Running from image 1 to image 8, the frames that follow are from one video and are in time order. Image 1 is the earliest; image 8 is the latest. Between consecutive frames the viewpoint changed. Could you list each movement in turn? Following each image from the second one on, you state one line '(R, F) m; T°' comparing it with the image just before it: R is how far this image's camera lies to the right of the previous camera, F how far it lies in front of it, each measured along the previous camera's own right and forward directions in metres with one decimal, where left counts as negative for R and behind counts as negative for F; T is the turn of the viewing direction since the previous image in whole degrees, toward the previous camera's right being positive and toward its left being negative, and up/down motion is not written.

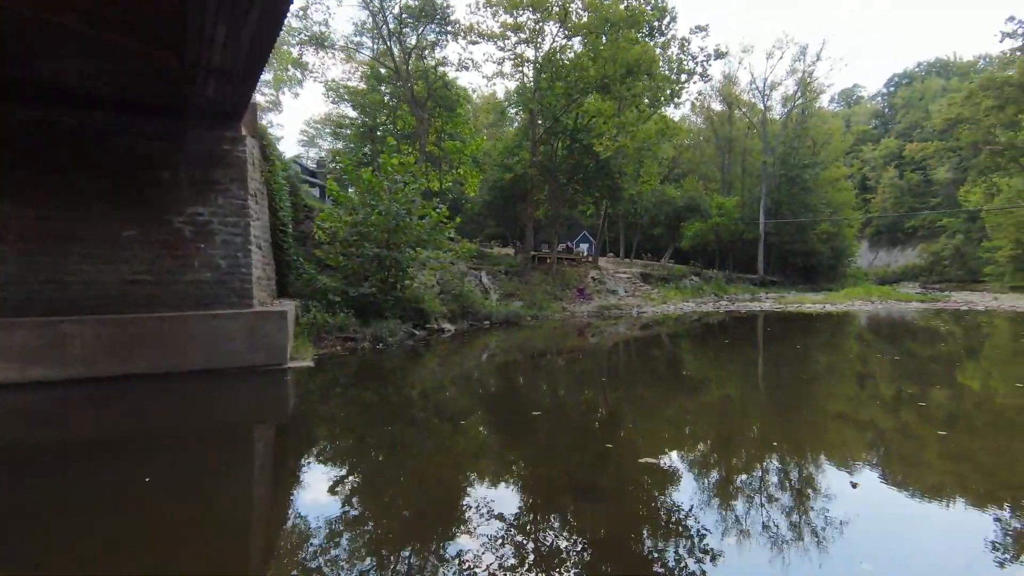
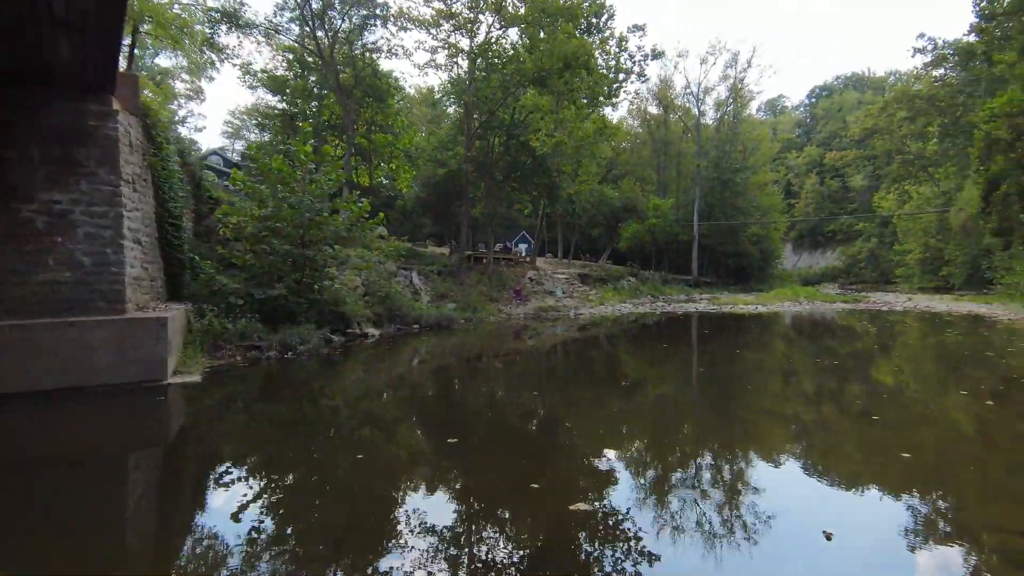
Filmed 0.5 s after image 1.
(+0.1, +0.2) m; +6°
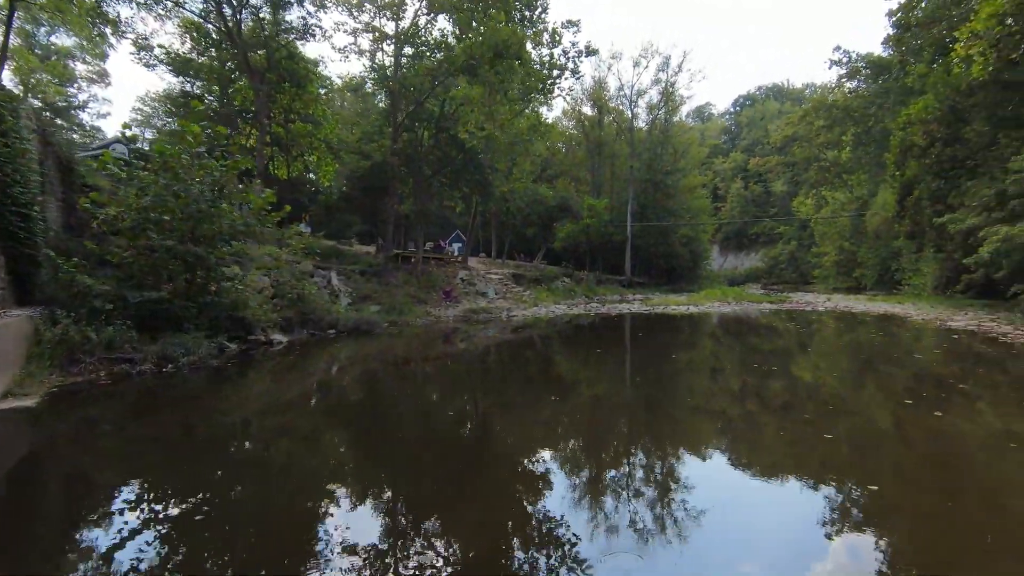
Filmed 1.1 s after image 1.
(+0.1, +0.2) m; +6°
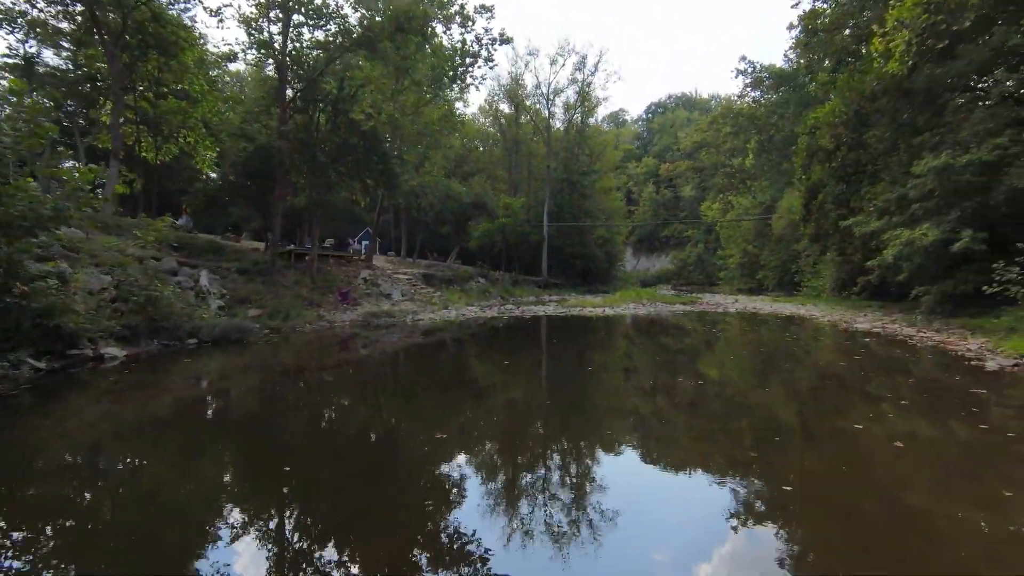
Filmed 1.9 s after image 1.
(+0.1, +0.4) m; +8°
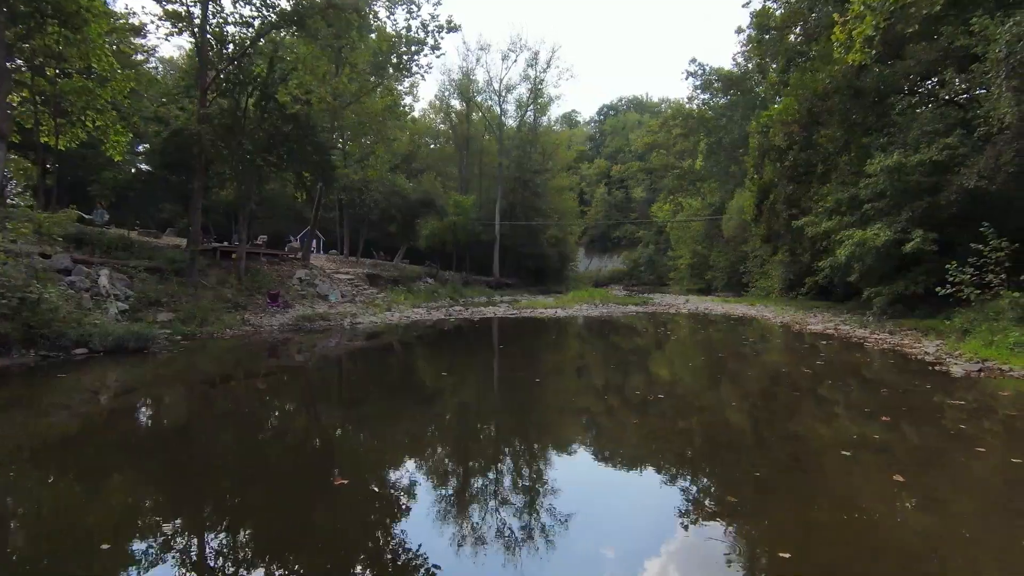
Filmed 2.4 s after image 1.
(+0.1, +0.2) m; +5°
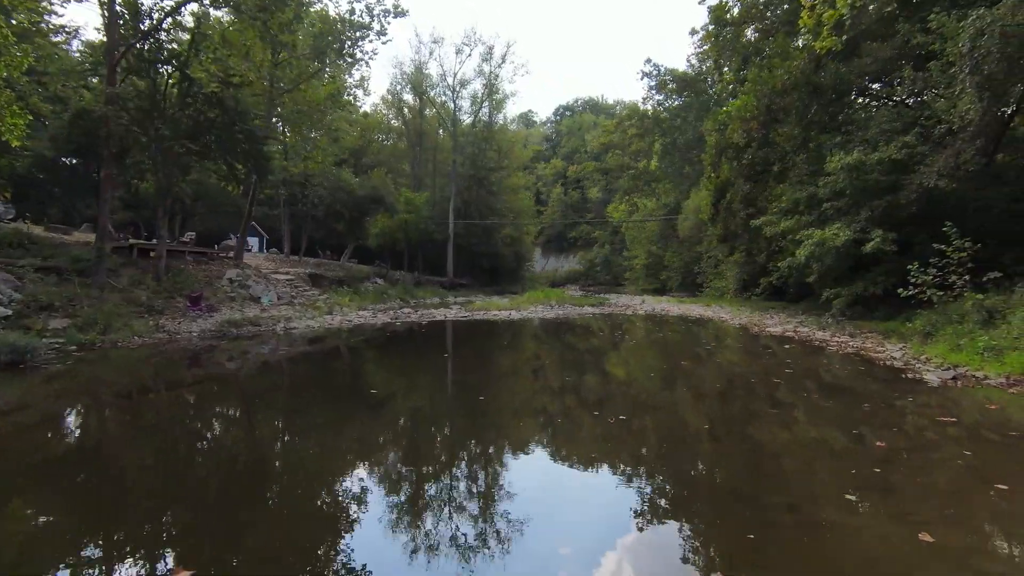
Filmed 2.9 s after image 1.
(0.0, +0.3) m; +4°
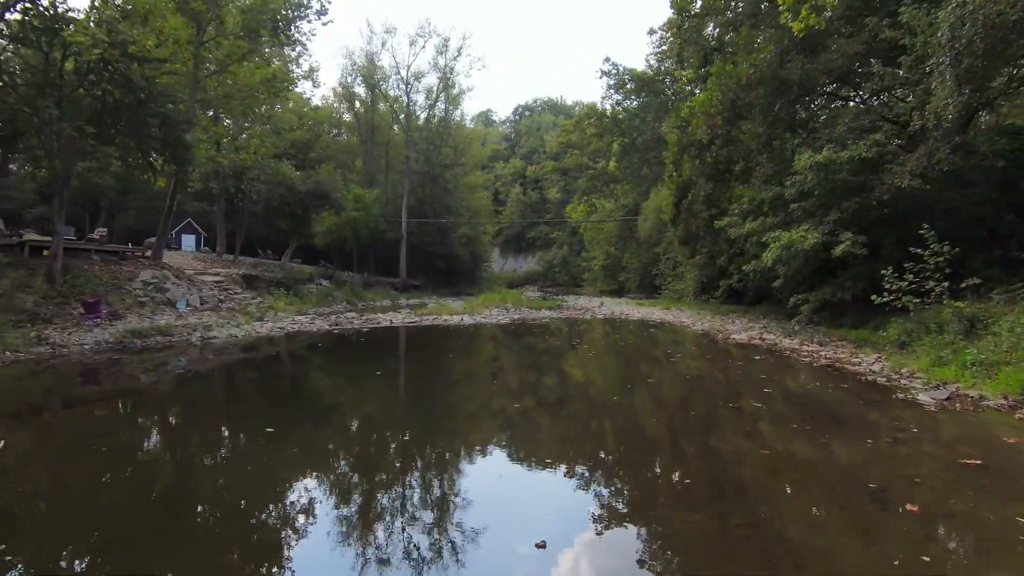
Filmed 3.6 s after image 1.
(+0.1, +0.3) m; +4°
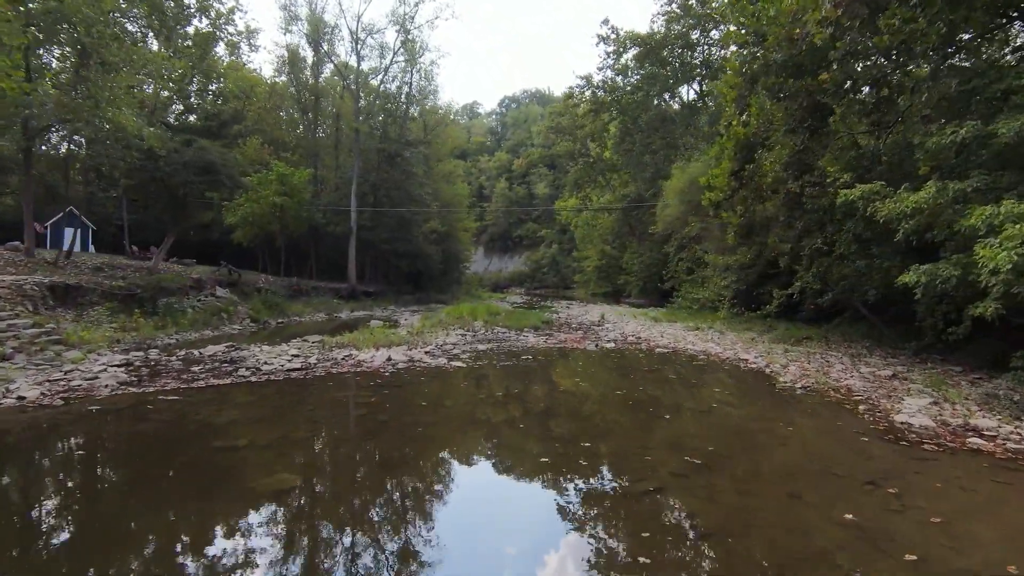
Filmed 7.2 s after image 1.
(+0.1, +1.9) m; +1°
